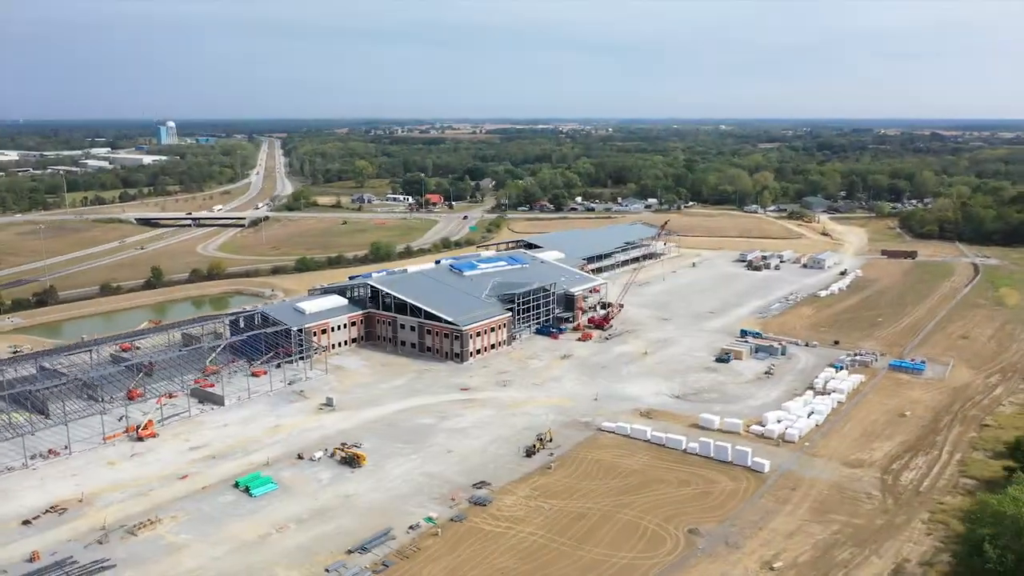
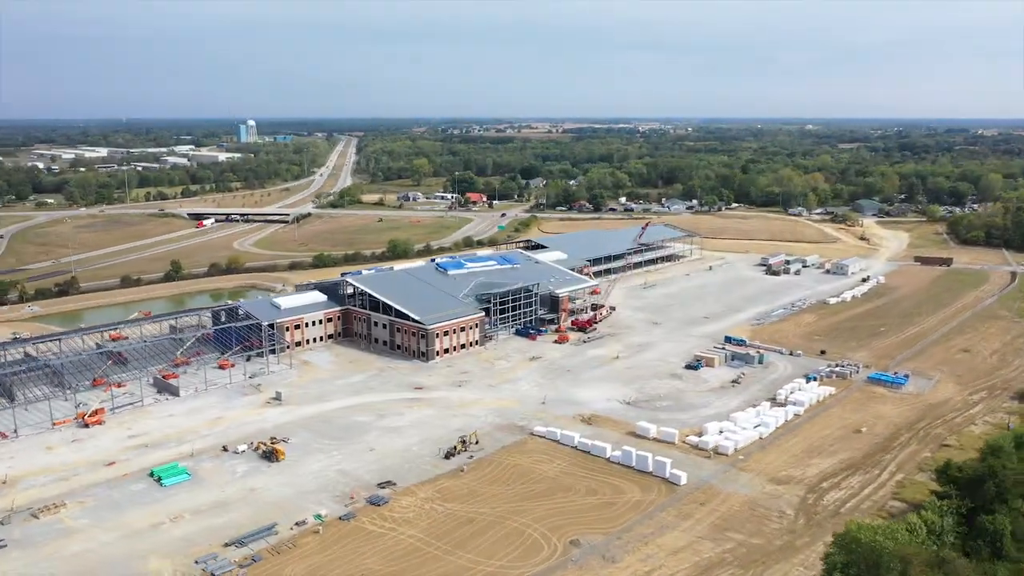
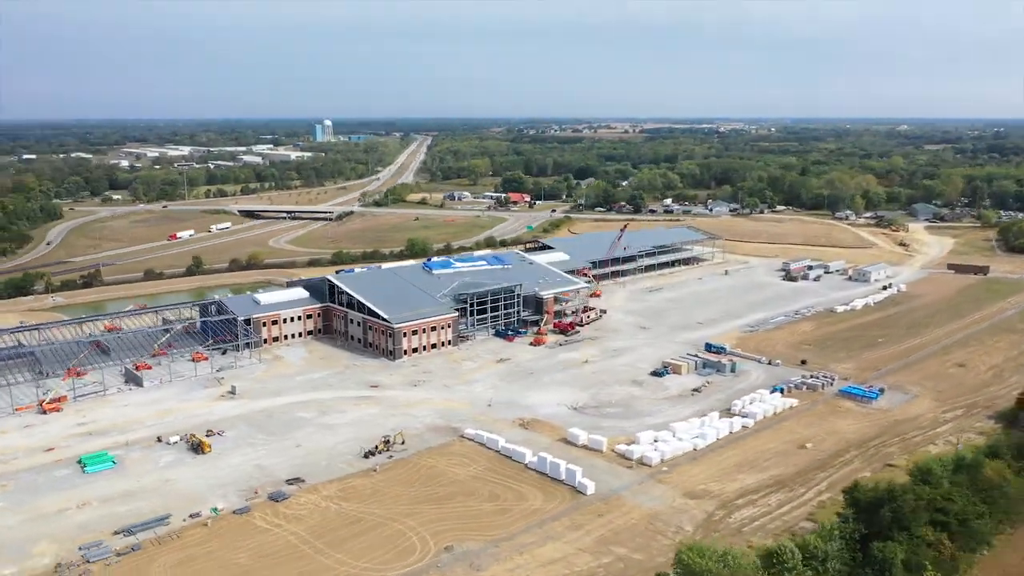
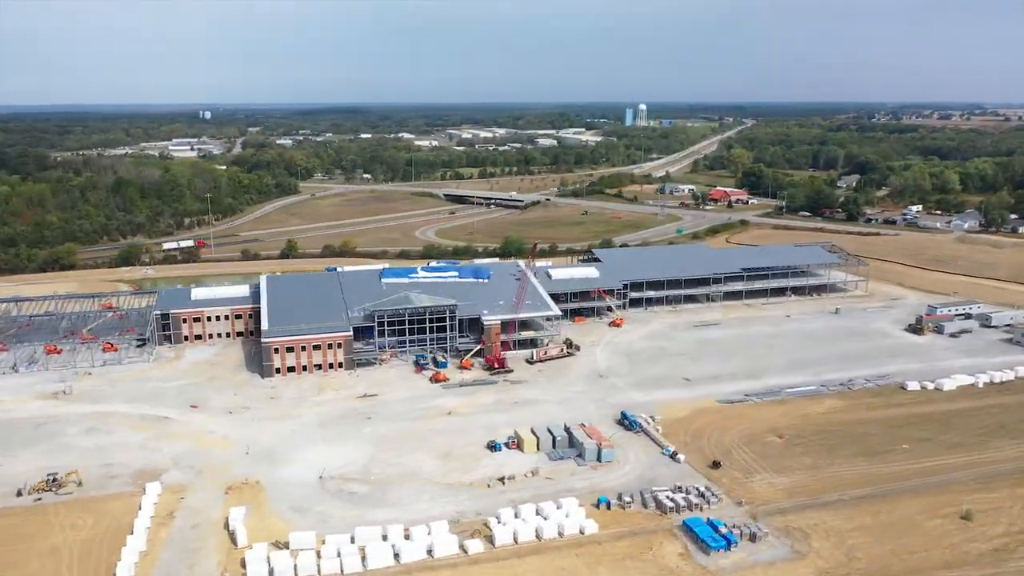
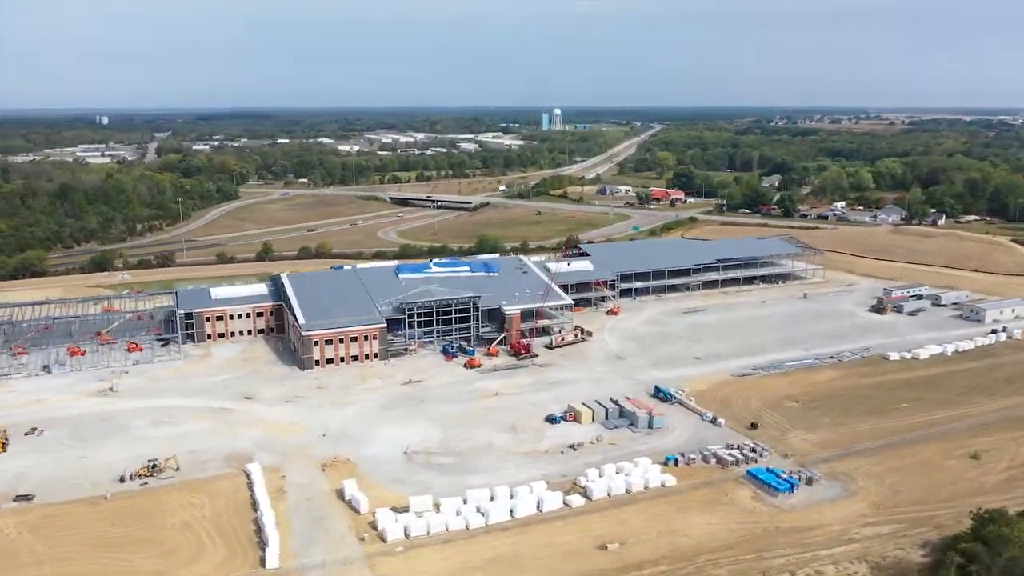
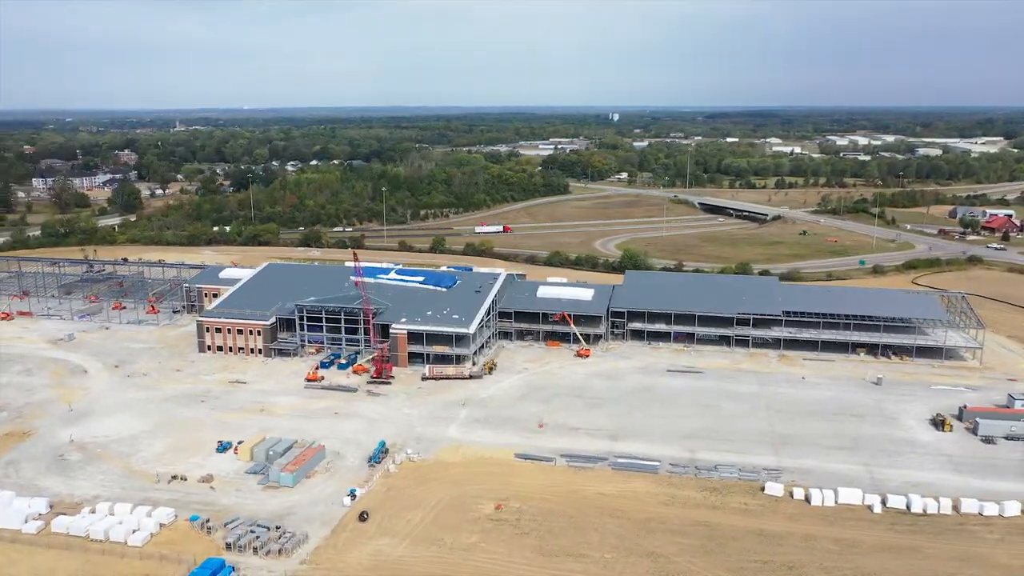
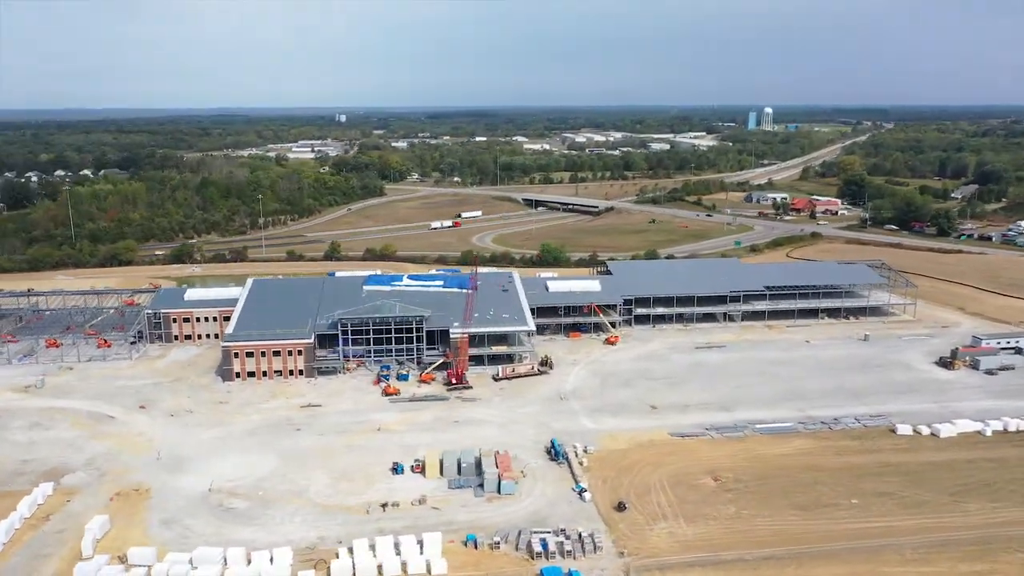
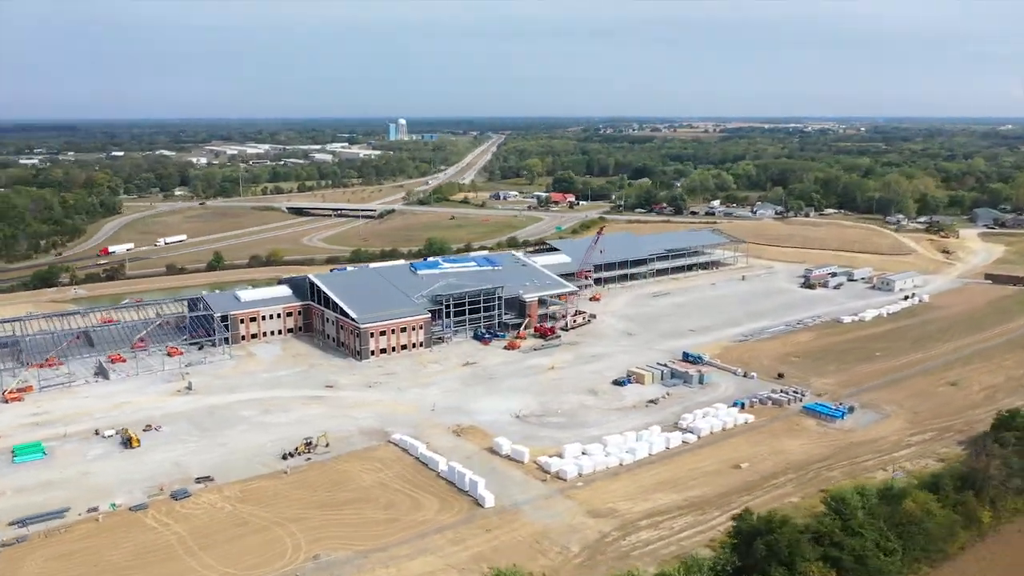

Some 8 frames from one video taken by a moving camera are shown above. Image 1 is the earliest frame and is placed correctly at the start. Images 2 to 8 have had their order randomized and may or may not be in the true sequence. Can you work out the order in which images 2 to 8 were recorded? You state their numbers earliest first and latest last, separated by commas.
2, 3, 8, 5, 4, 7, 6
